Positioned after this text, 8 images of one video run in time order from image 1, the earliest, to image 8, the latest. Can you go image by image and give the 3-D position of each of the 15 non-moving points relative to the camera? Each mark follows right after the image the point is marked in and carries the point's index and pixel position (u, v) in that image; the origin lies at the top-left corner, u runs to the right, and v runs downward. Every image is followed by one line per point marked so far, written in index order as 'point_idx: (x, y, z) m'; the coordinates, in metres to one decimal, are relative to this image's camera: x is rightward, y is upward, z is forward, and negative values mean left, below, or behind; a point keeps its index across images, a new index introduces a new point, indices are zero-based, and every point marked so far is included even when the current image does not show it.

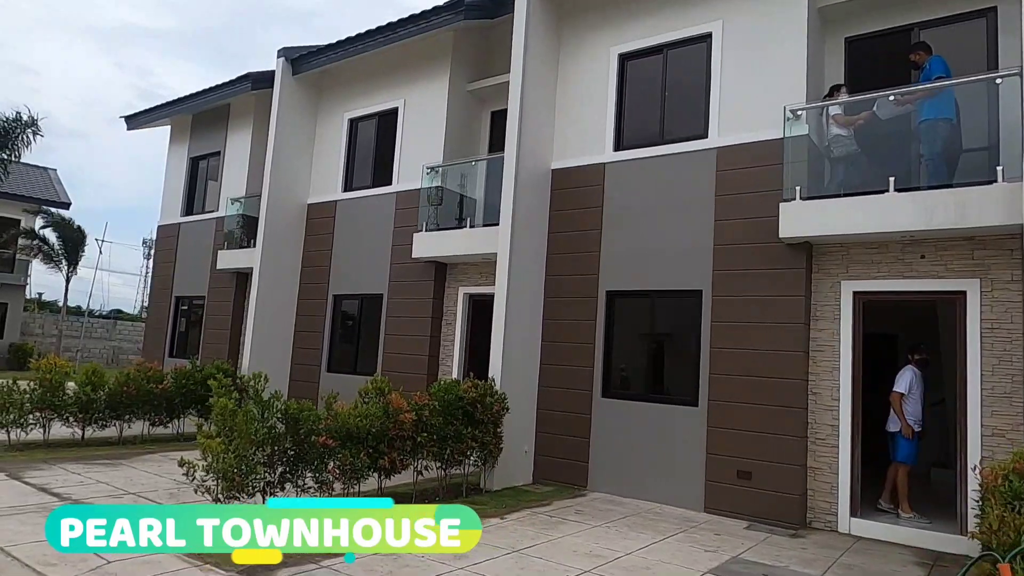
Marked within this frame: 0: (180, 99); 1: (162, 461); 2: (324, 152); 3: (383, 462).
0: (-6.5, +3.7, +13.6) m
1: (-4.0, -2.0, +7.9) m
2: (-3.1, +2.3, +11.5) m
3: (-1.1, -1.5, +6.0) m
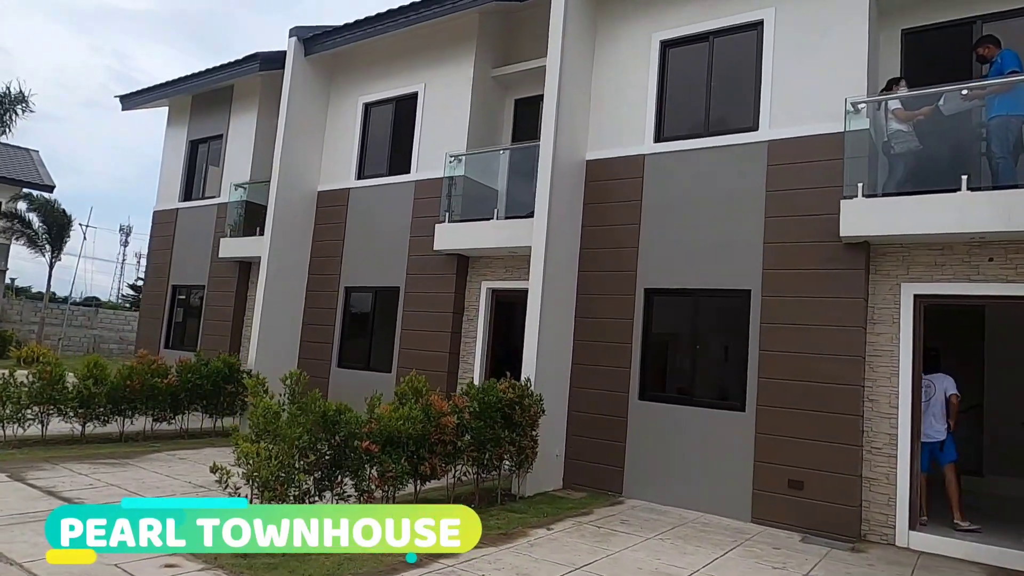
0: (-6.2, +3.9, +13.0) m
1: (-3.6, -1.9, +7.4) m
2: (-2.8, +2.4, +11.0) m
3: (-0.7, -1.5, +5.6) m
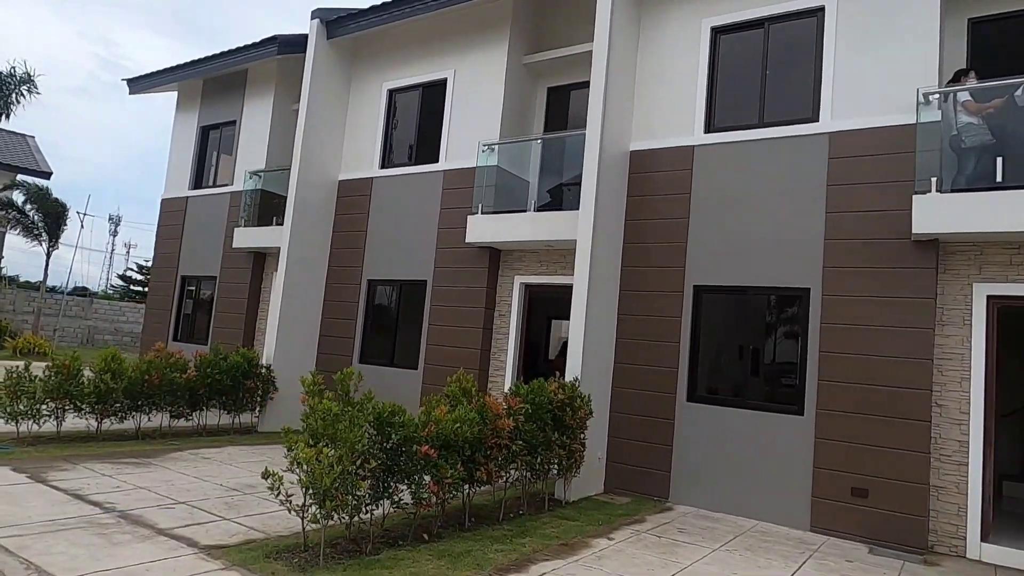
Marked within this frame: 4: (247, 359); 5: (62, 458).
0: (-5.8, +4.1, +12.5) m
1: (-3.2, -1.8, +7.0) m
2: (-2.4, +2.5, +10.6) m
3: (-0.3, -1.4, +5.3) m
4: (-3.5, -0.9, +9.2) m
5: (-4.3, -1.7, +6.7) m
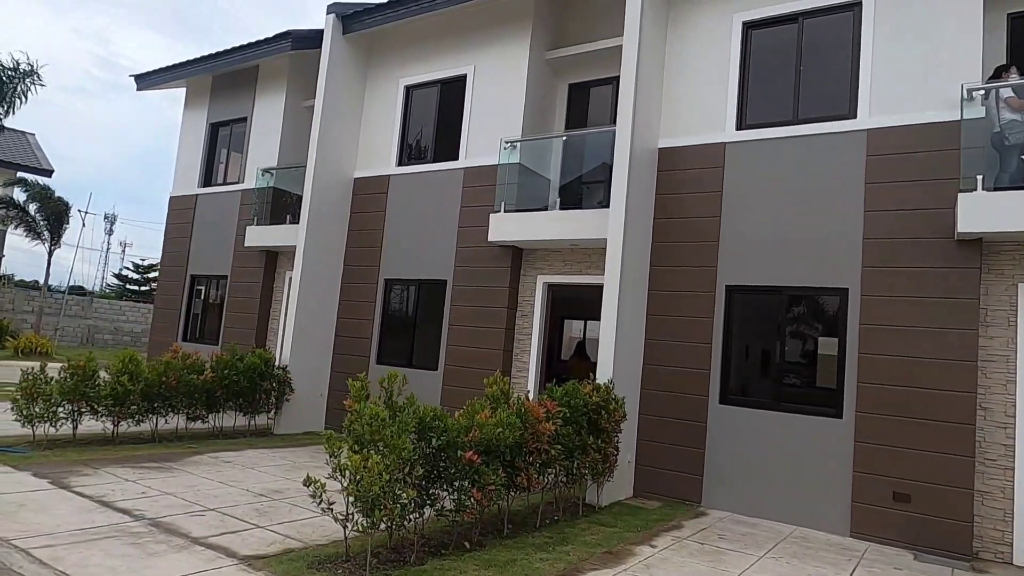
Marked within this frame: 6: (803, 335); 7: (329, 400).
0: (-5.5, +4.1, +12.3) m
1: (-2.9, -1.8, +6.9) m
2: (-2.1, +2.5, +10.4) m
3: (+0.1, -1.4, +5.1) m
4: (-3.2, -0.9, +9.0) m
5: (-4.1, -1.6, +6.5) m
6: (+2.8, -0.4, +6.8) m
7: (-2.7, -1.6, +10.1) m
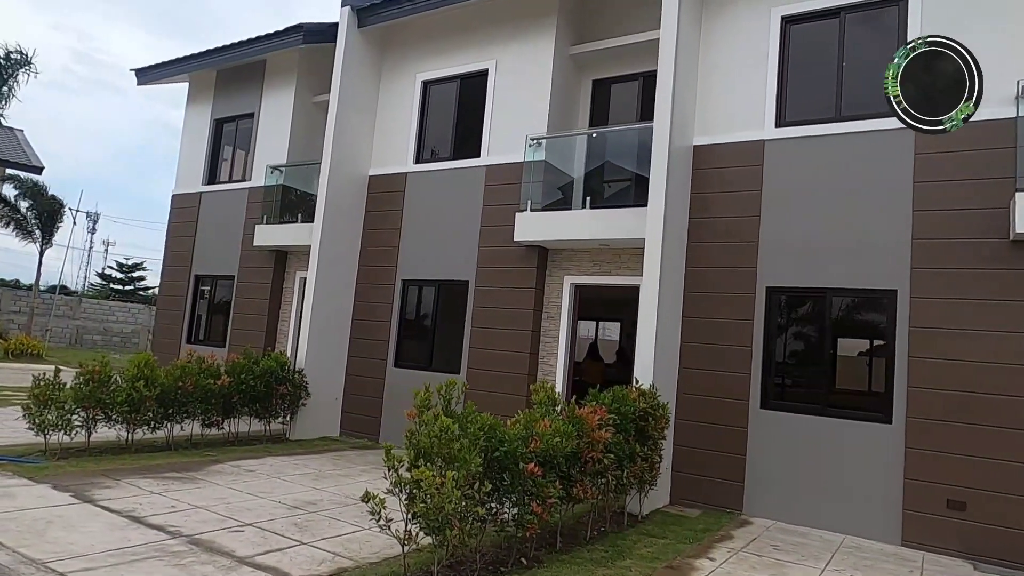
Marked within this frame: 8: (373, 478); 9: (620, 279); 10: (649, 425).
0: (-5.3, +4.1, +12.0) m
1: (-2.6, -1.8, +6.6) m
2: (-1.8, +2.5, +10.2) m
3: (+0.4, -1.4, +4.9) m
4: (-2.9, -0.9, +8.7) m
5: (-3.7, -1.7, +6.2) m
6: (+3.1, -0.4, +6.6) m
7: (-2.4, -1.7, +9.8) m
8: (-1.4, -1.9, +7.0) m
9: (+1.3, +0.1, +8.1) m
10: (+1.2, -1.2, +5.9) m
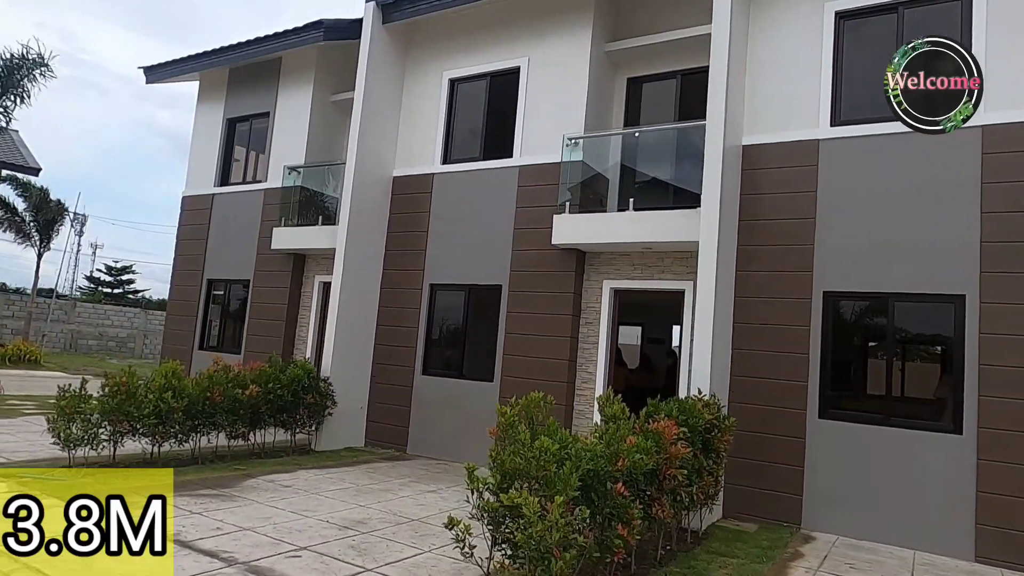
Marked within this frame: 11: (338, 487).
0: (-4.9, +4.0, +11.6) m
1: (-2.1, -1.8, +6.2) m
2: (-1.4, +2.4, +9.9) m
3: (+0.9, -1.5, +4.6) m
4: (-2.5, -1.0, +8.4) m
5: (-3.2, -1.7, +5.9) m
6: (+3.6, -0.5, +6.3) m
7: (-2.0, -1.7, +9.5) m
8: (-0.9, -2.0, +6.7) m
9: (+1.7, +0.1, +7.8) m
10: (+1.6, -1.2, +5.6) m
11: (-1.7, -1.9, +6.7) m
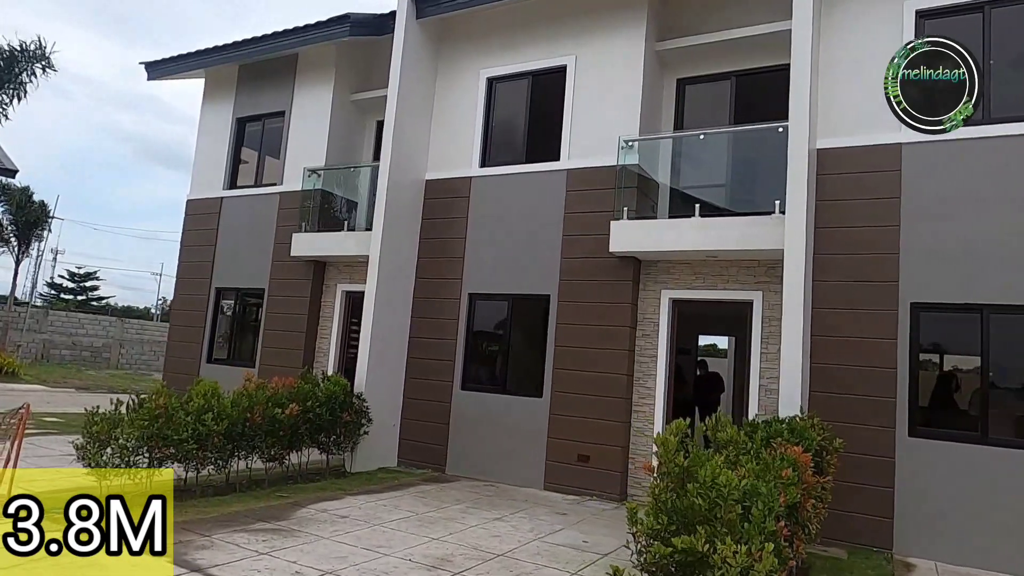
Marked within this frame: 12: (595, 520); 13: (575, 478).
0: (-4.4, +3.9, +11.0) m
1: (-1.4, -1.9, +5.7) m
2: (-0.9, +2.3, +9.4) m
3: (+1.7, -1.6, +4.2) m
4: (-1.9, -1.1, +7.8) m
5: (-2.5, -1.8, +5.2) m
6: (+4.3, -0.6, +6.0) m
7: (-1.4, -1.8, +9.0) m
8: (-0.3, -2.1, +6.2) m
9: (+2.3, -0.1, +7.4) m
10: (+2.3, -1.3, +5.2) m
11: (-1.0, -2.0, +6.1) m
12: (+0.8, -2.2, +6.6) m
13: (+0.7, -2.1, +7.7) m
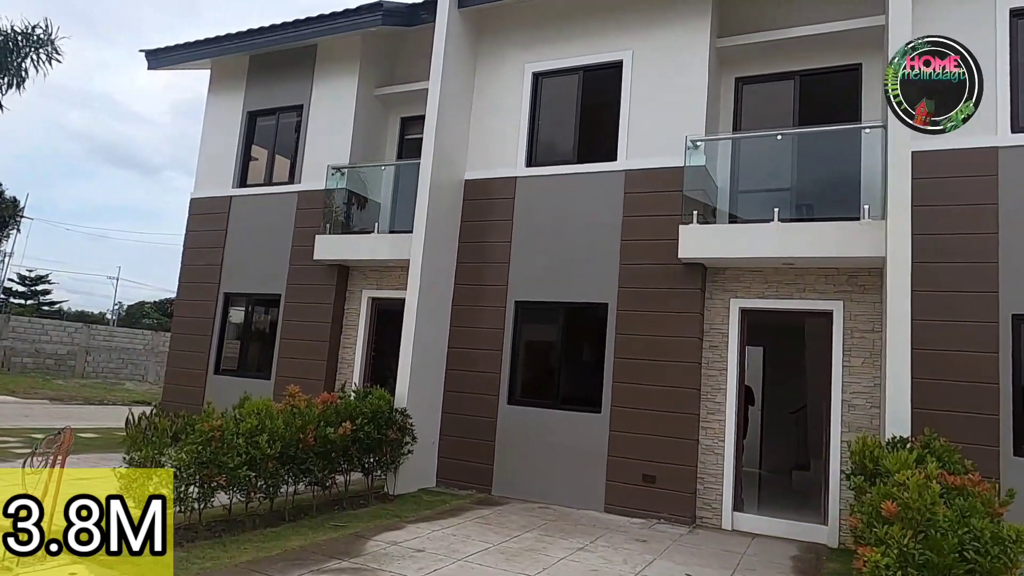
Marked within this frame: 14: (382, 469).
0: (-3.9, +3.8, +10.2) m
1: (-0.7, -2.0, +5.1) m
2: (-0.3, +2.2, +8.8) m
3: (+2.5, -1.6, +3.7) m
4: (-1.2, -1.2, +7.1) m
5: (-1.7, -1.8, +4.6) m
6: (+5.0, -0.7, +5.7) m
7: (-0.9, -1.9, +8.3) m
8: (+0.4, -2.1, +5.6) m
9: (+3.0, -0.2, +7.0) m
10: (+3.1, -1.4, +4.8) m
11: (-0.3, -2.1, +5.6) m
12: (+1.5, -2.3, +6.1) m
13: (+1.3, -2.2, +7.2) m
14: (-1.3, -1.8, +7.1) m
